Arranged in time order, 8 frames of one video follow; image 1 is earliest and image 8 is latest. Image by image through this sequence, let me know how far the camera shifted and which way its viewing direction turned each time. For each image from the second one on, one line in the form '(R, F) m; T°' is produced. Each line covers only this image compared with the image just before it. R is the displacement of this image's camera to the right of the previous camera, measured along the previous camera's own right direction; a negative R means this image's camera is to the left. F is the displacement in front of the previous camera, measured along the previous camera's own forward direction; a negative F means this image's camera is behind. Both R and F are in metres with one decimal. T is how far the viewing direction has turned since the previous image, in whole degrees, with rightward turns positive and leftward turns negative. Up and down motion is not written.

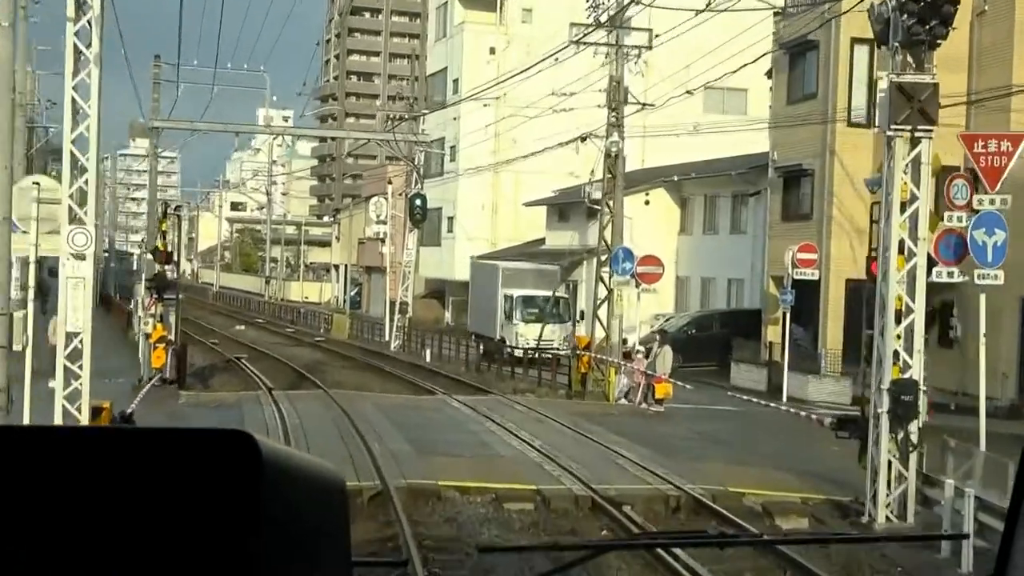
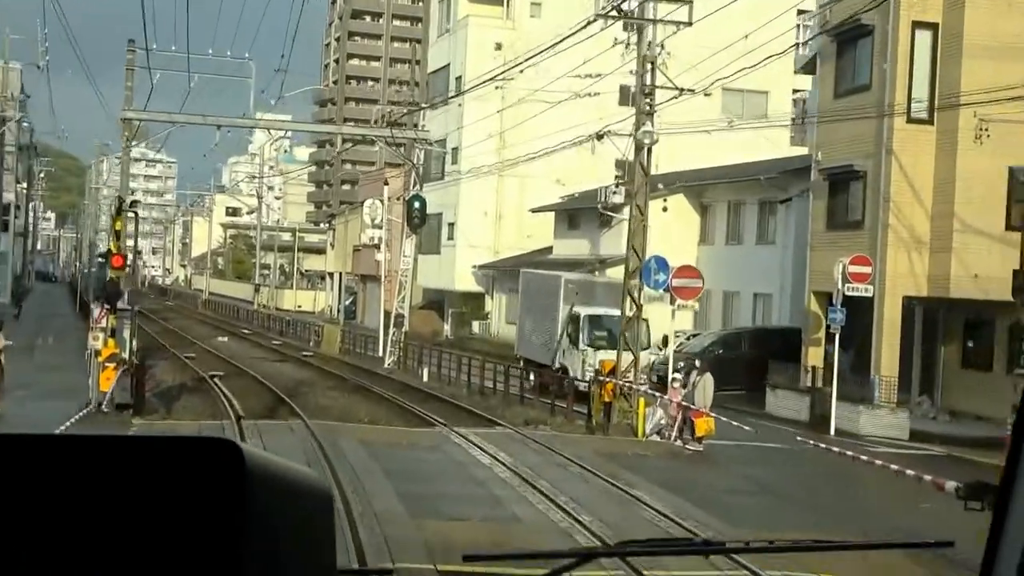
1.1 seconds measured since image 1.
(-0.2, +2.6) m; 0°
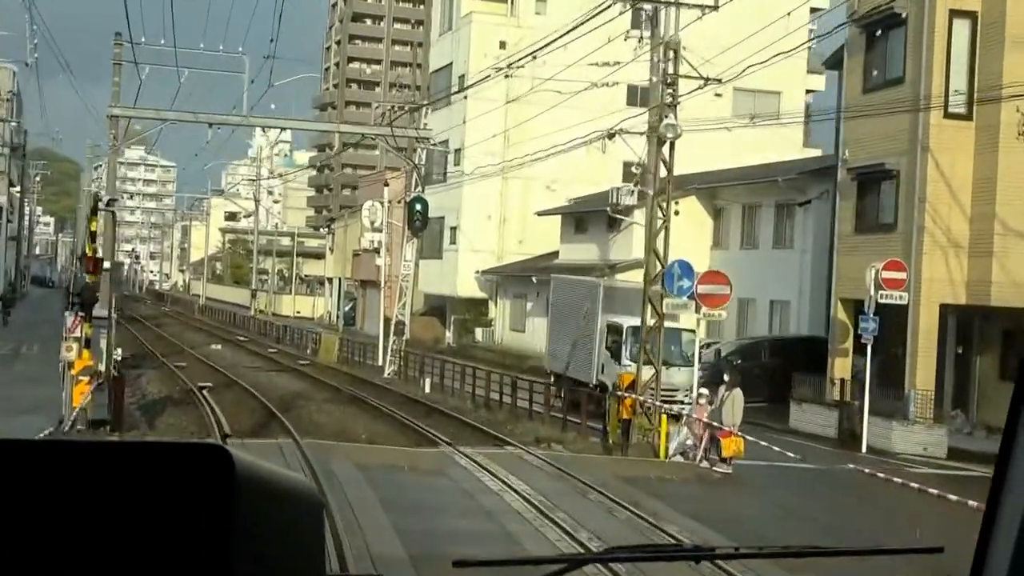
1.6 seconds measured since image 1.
(-0.1, +1.3) m; 0°
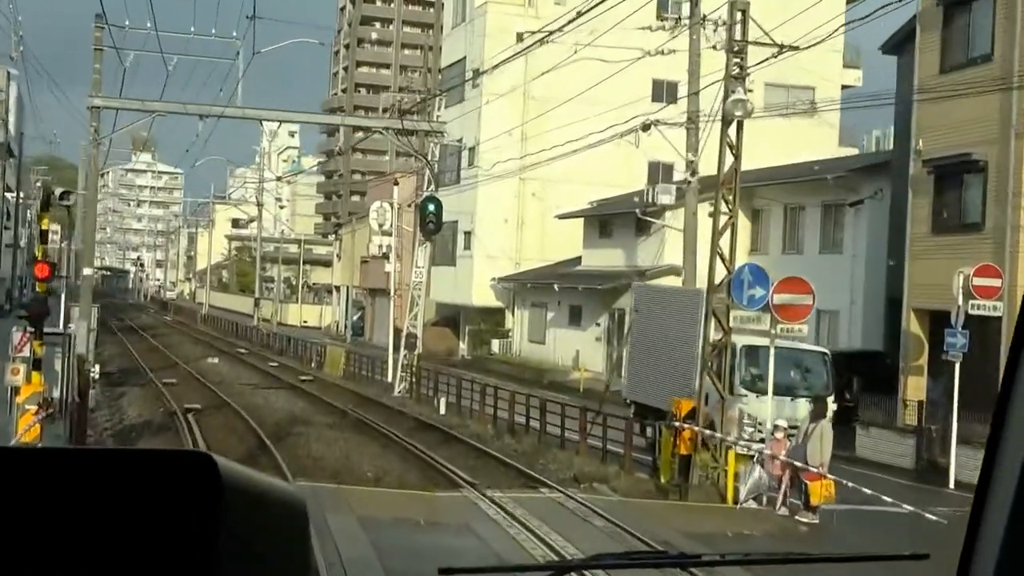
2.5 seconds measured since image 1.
(-0.2, +2.4) m; 0°
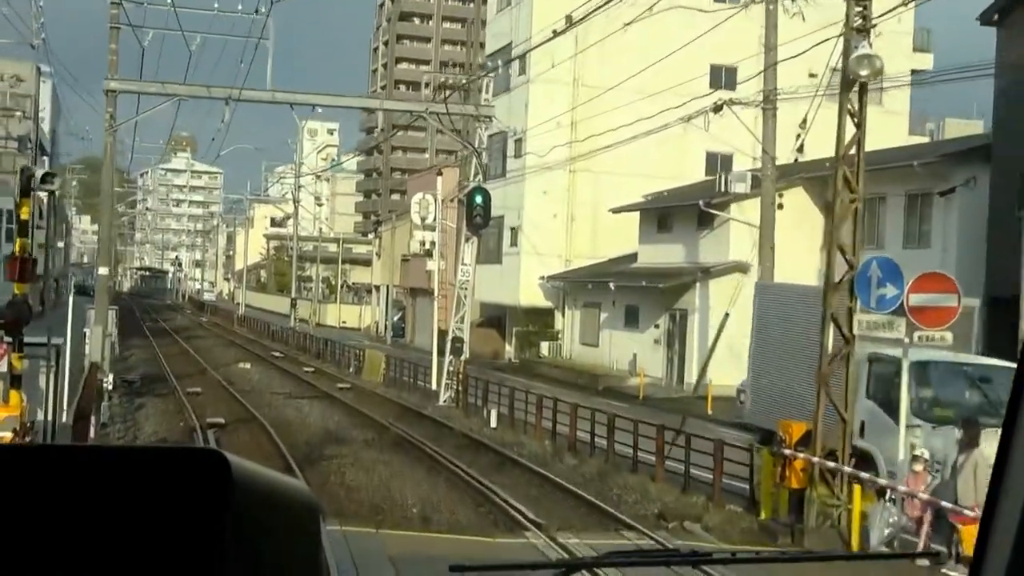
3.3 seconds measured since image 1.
(-0.2, +2.0) m; -2°
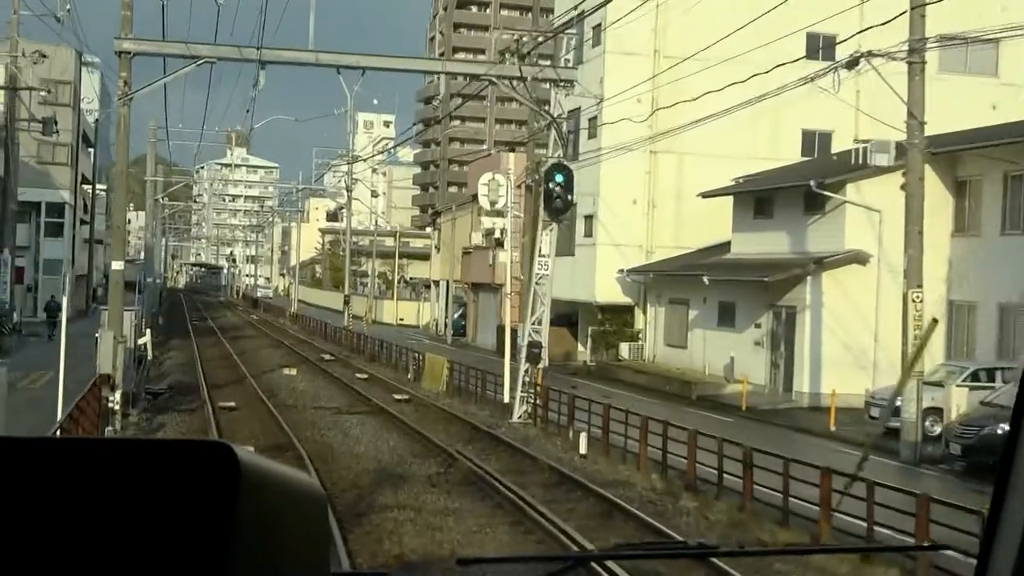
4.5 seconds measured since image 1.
(-0.4, +3.3) m; -2°
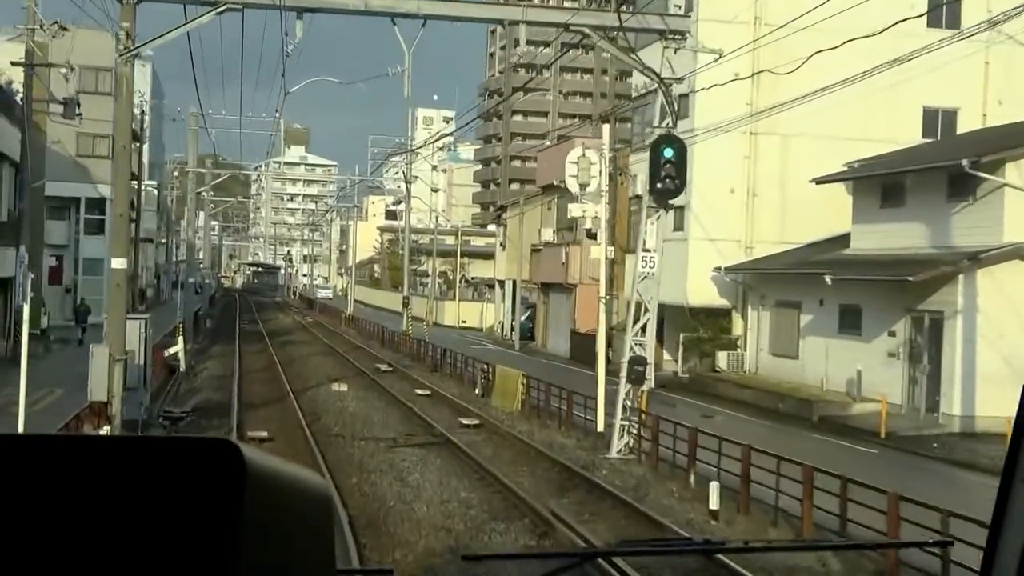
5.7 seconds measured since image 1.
(-0.4, +3.5) m; -2°
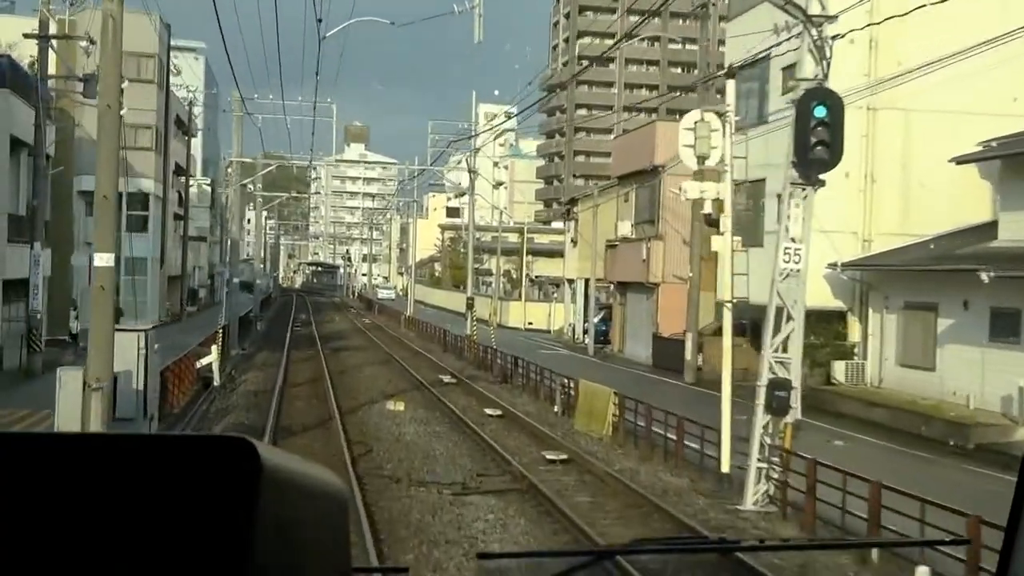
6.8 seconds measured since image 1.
(-0.3, +3.3) m; -2°
